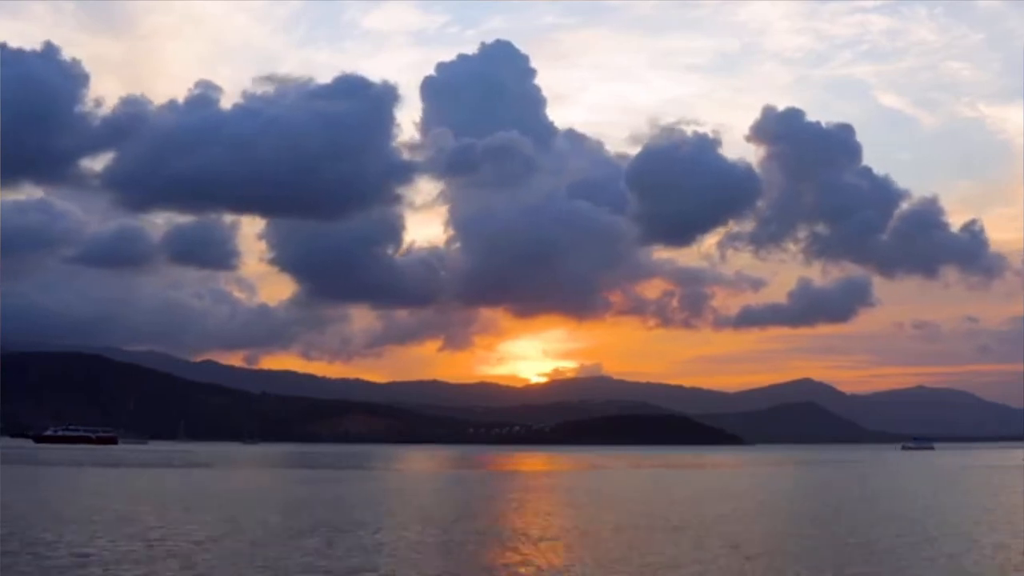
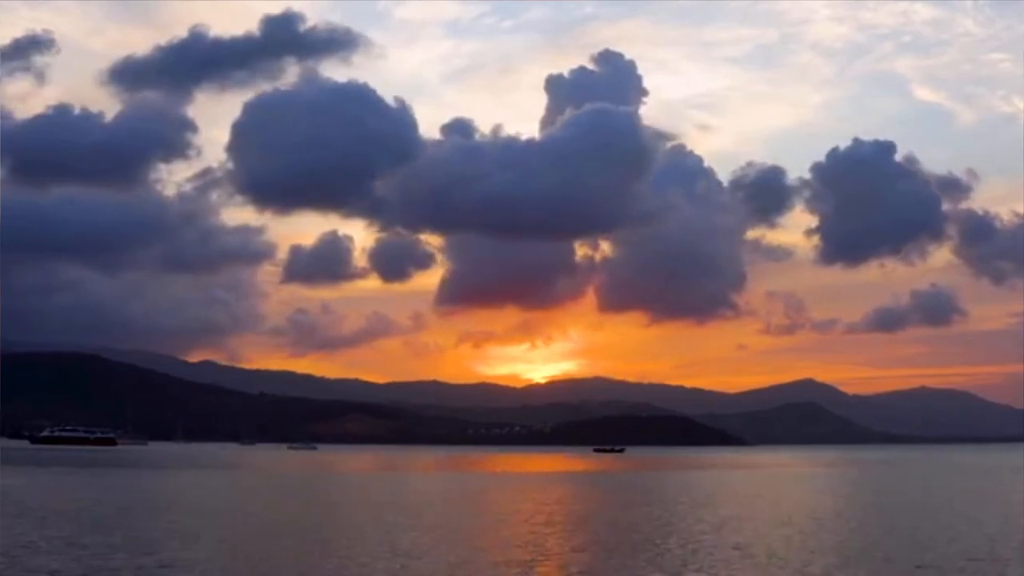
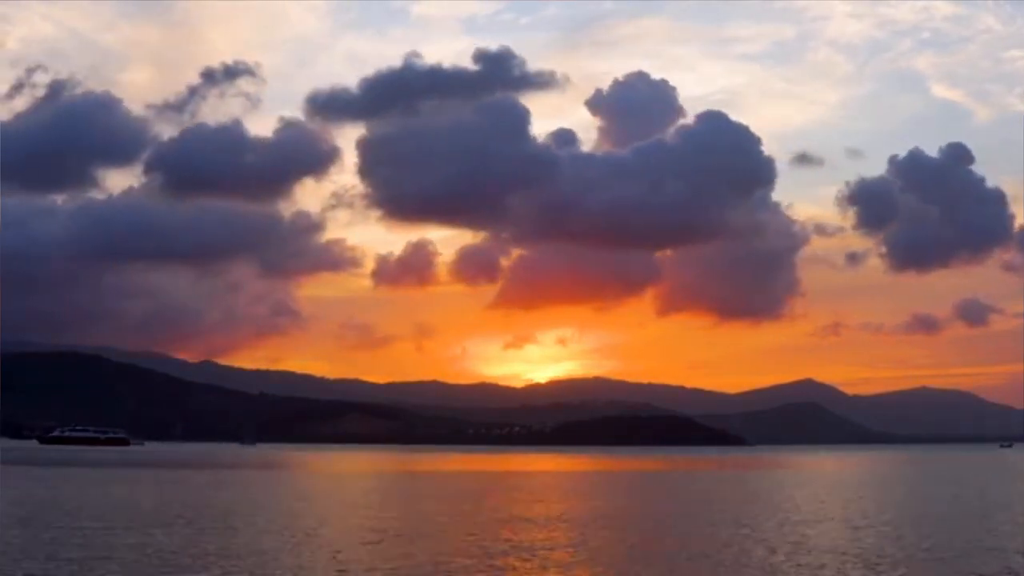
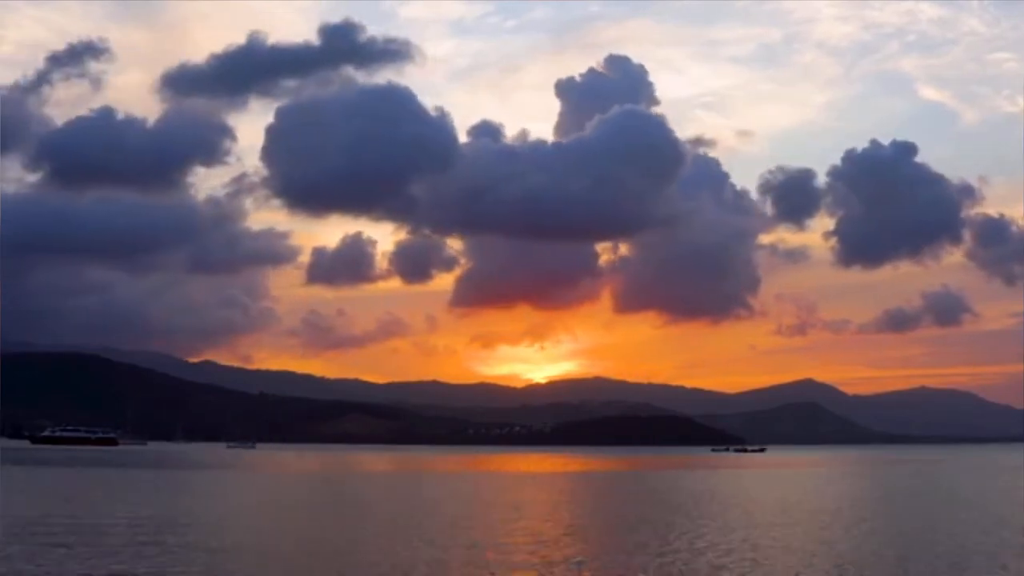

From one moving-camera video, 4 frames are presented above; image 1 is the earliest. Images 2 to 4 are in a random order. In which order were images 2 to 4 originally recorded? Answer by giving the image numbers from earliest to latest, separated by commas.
2, 4, 3
